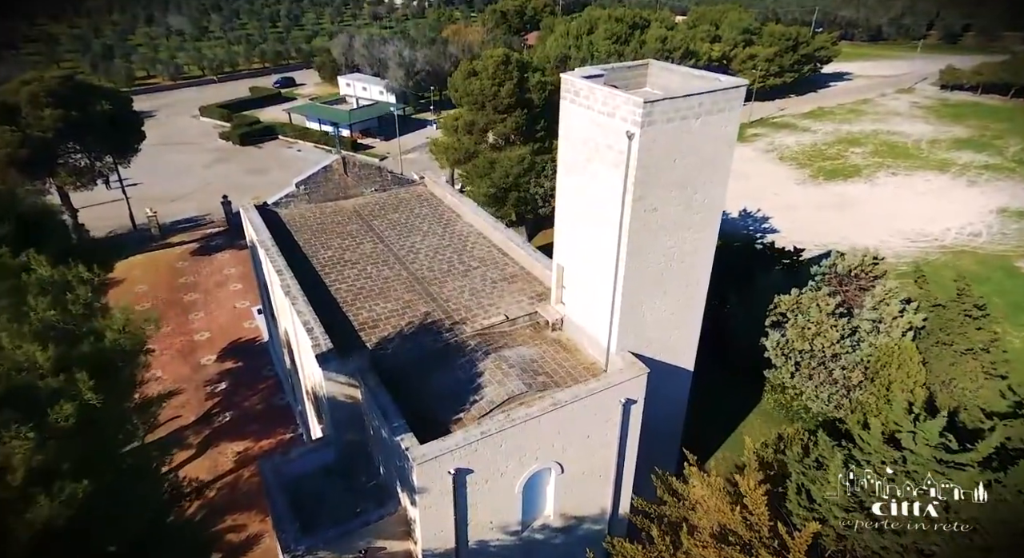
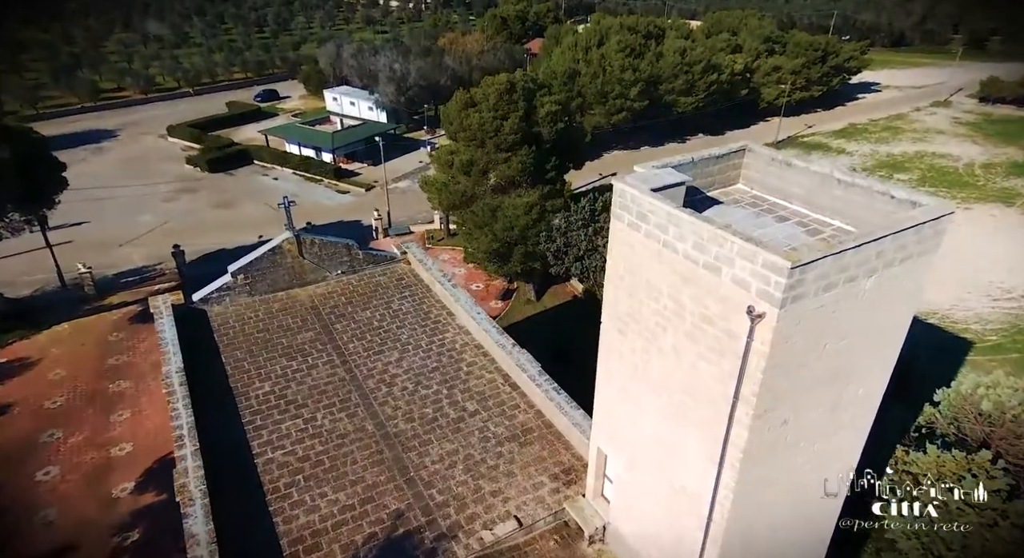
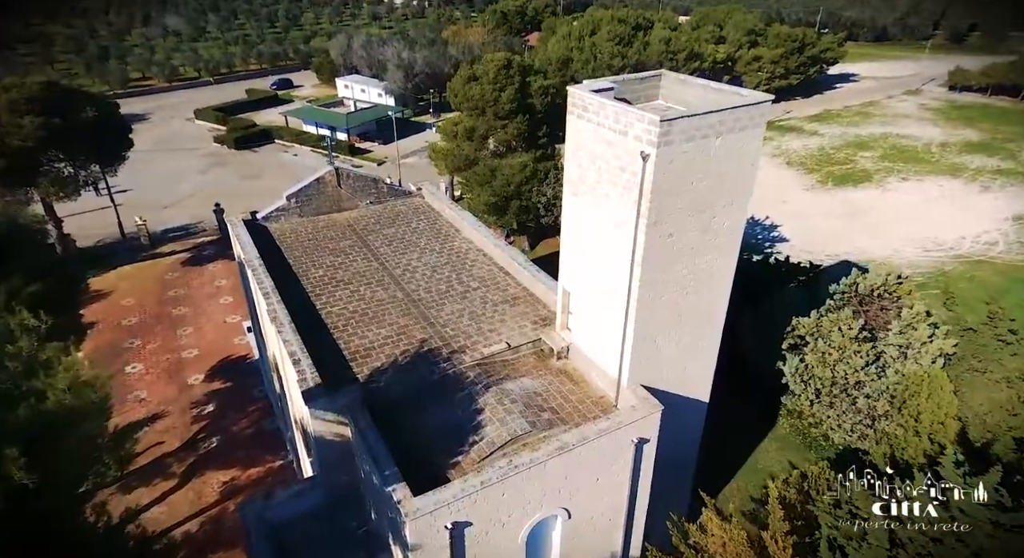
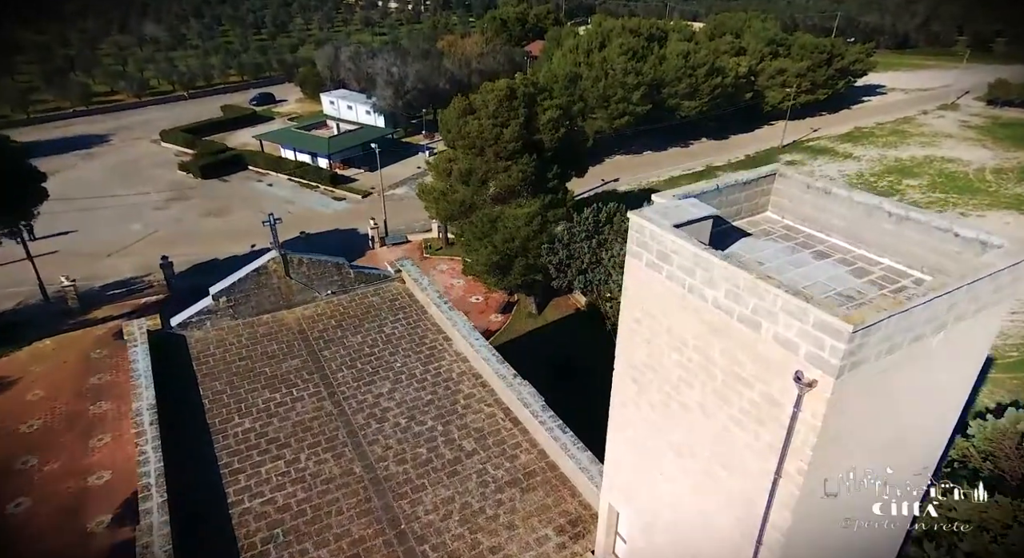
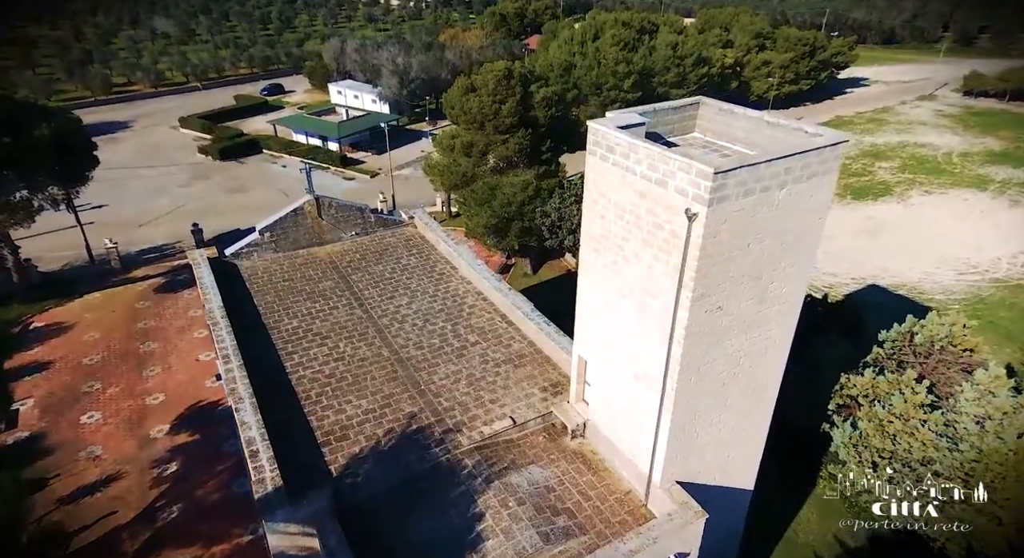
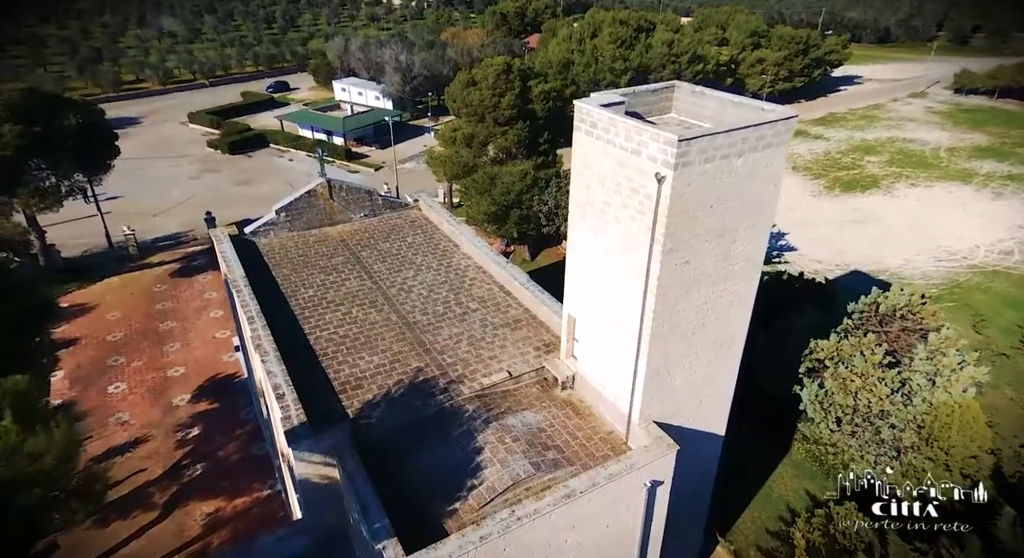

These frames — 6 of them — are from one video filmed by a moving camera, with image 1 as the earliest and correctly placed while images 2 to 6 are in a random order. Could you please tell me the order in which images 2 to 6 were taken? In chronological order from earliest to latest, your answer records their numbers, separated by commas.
3, 6, 5, 2, 4
